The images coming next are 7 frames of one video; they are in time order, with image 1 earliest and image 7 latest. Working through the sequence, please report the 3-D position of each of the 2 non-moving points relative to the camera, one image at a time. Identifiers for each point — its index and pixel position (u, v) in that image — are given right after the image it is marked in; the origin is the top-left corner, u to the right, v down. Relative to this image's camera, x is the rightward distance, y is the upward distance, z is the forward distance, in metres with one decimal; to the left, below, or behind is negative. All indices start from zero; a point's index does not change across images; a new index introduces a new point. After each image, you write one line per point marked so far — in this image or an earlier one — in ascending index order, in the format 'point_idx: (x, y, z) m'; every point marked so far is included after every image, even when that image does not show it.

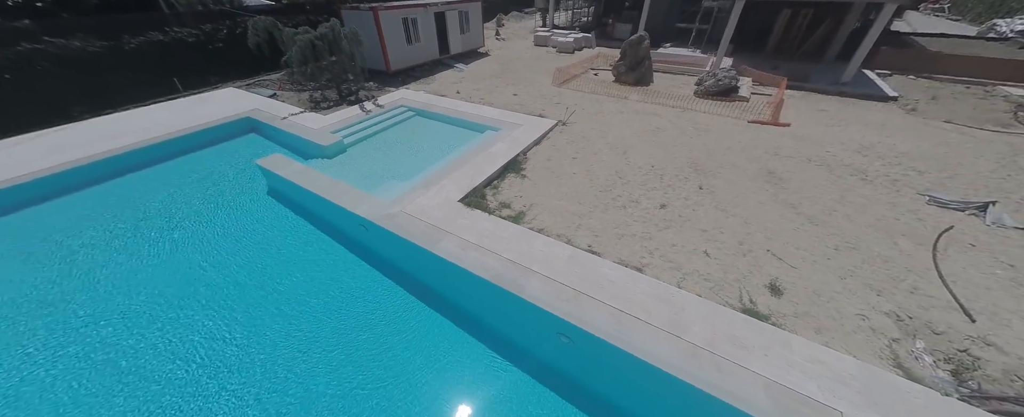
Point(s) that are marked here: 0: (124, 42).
0: (-11.9, +5.0, +9.1) m
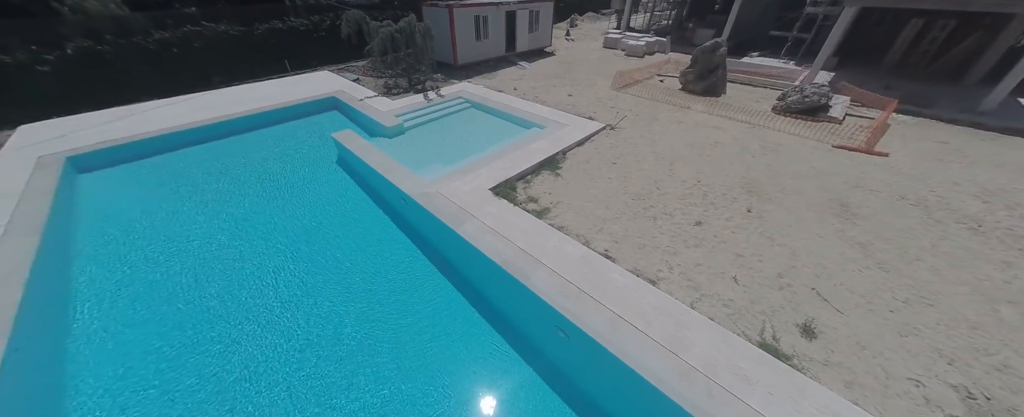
0: (-9.8, +6.7, +11.3) m
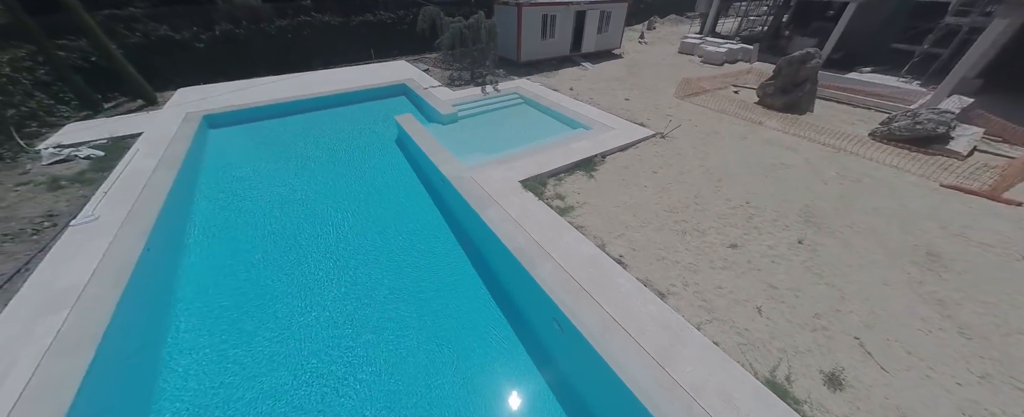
0: (-7.1, +8.1, +12.9) m
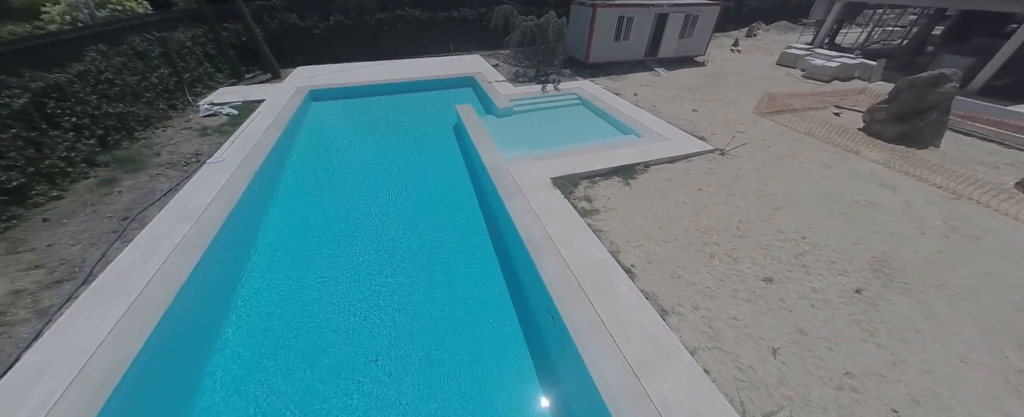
0: (-3.6, +9.1, +14.2) m
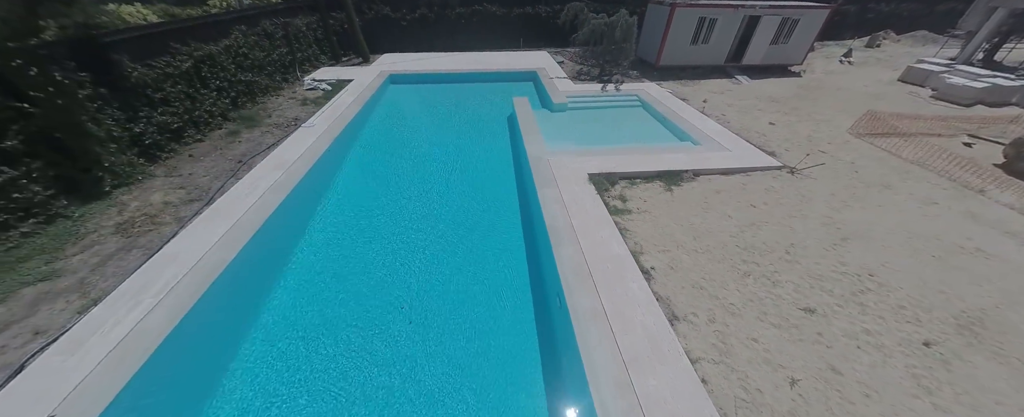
0: (0.0, +9.7, +14.8) m
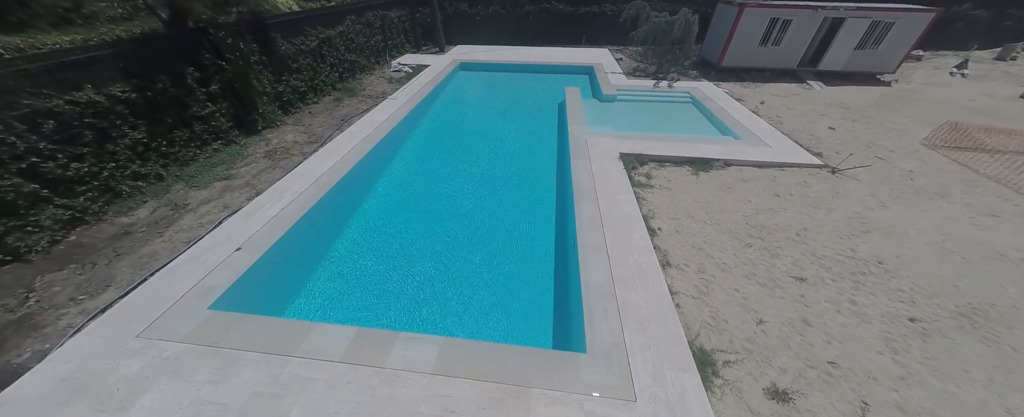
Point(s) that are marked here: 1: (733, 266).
0: (+3.4, +10.3, +15.6) m
1: (+3.3, -0.9, +4.5) m
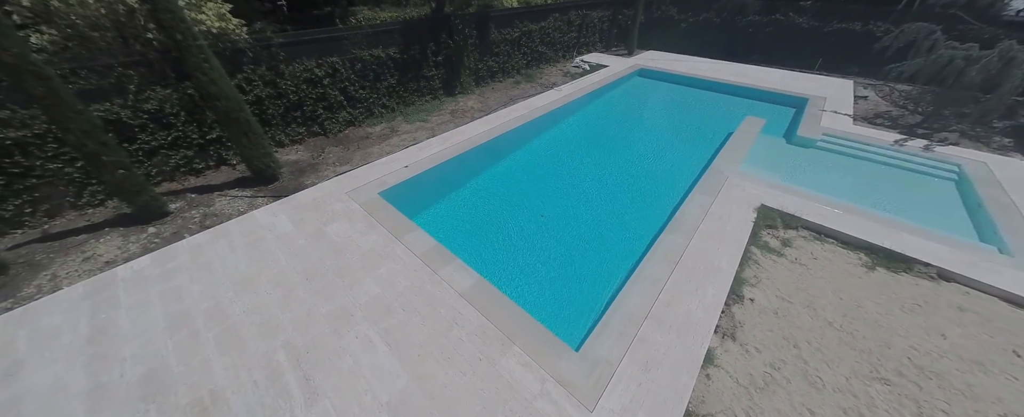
0: (+12.7, +7.3, +12.1) m
1: (+3.6, -2.0, +3.4) m
